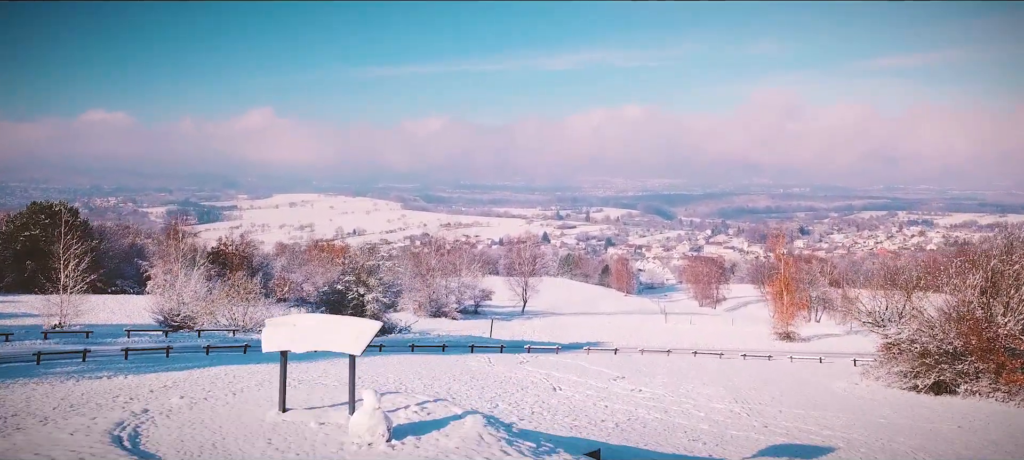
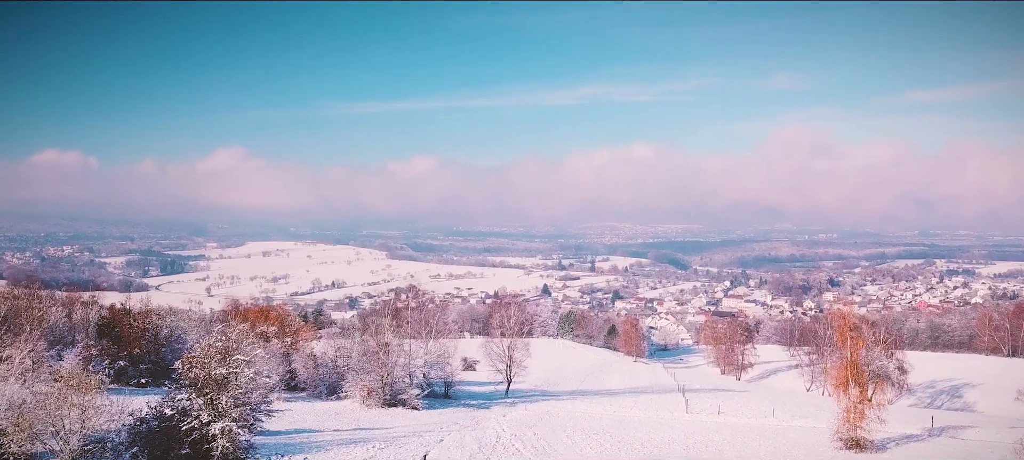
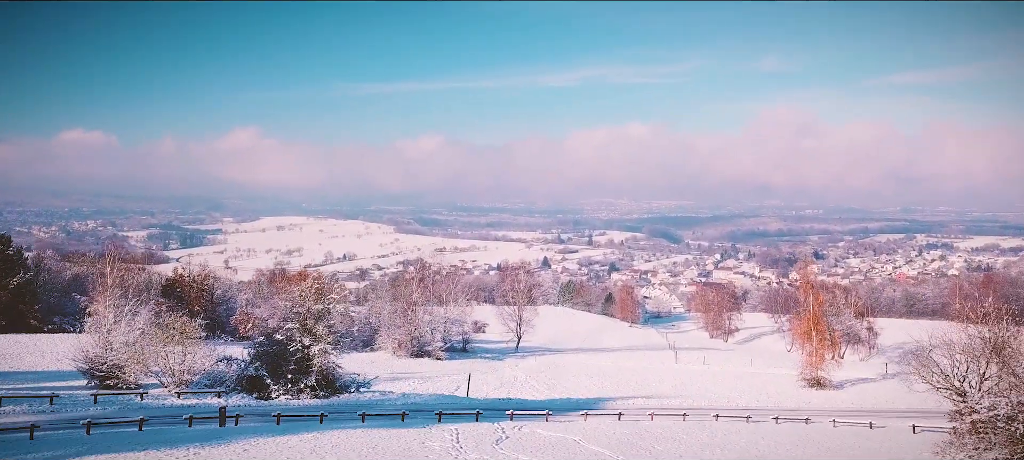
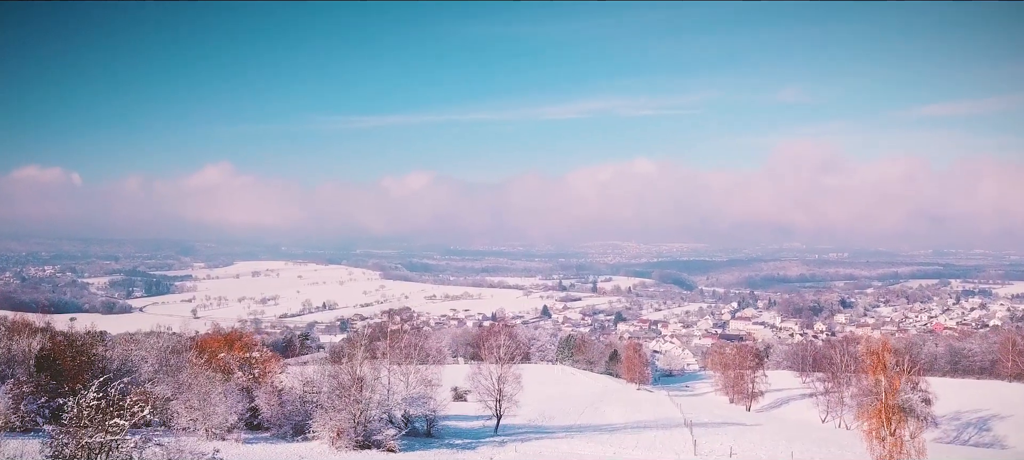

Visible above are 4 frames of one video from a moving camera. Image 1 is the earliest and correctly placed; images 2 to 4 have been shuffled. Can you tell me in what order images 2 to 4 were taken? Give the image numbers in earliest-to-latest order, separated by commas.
3, 2, 4
